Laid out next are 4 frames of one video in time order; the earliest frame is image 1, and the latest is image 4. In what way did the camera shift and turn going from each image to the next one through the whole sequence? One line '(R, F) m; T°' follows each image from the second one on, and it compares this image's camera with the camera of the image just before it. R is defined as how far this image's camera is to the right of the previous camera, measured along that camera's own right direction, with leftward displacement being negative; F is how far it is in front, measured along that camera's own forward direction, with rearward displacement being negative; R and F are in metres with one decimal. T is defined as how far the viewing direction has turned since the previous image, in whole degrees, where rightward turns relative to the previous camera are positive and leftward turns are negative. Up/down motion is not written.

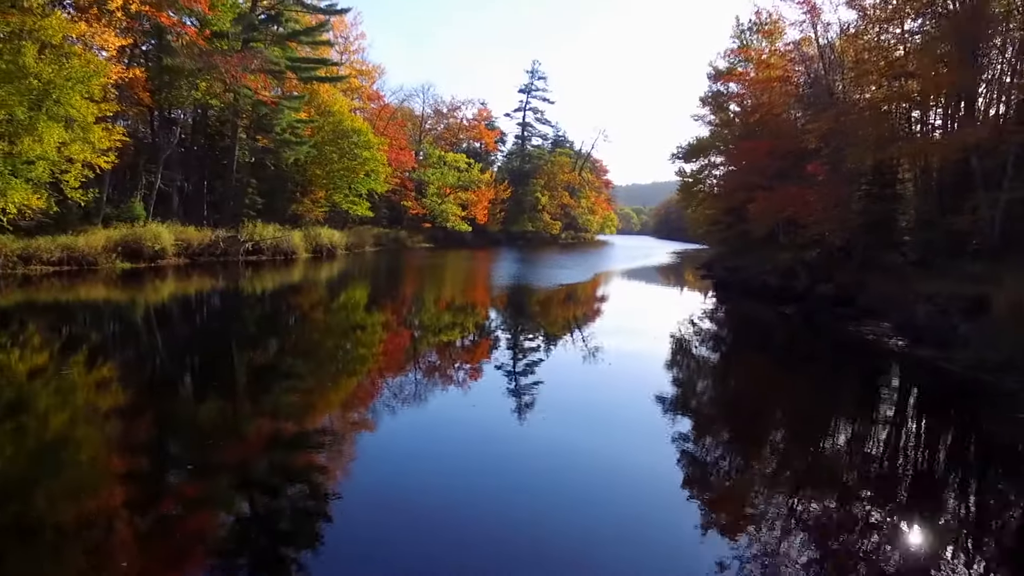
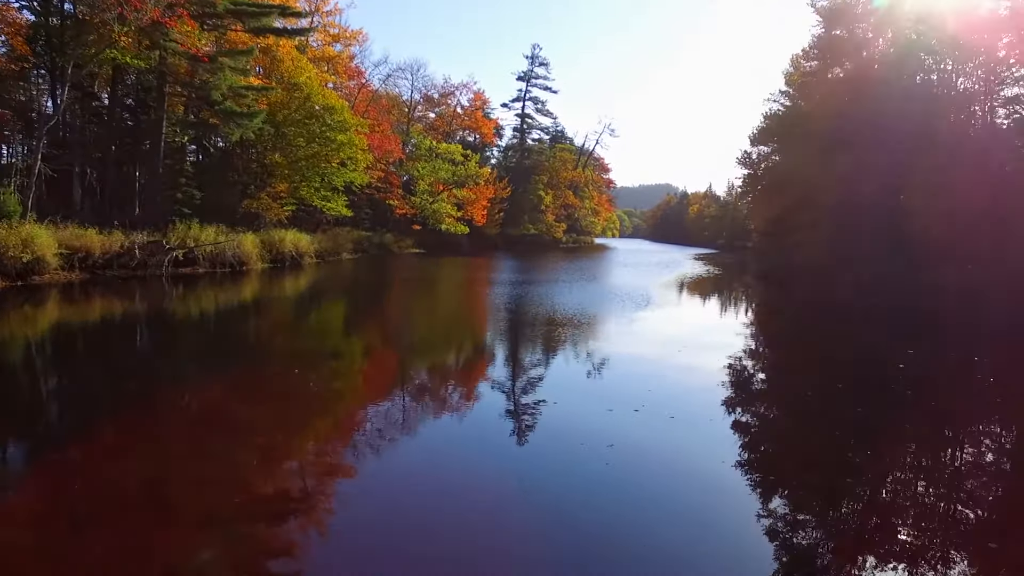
(-0.3, +1.7) m; +1°
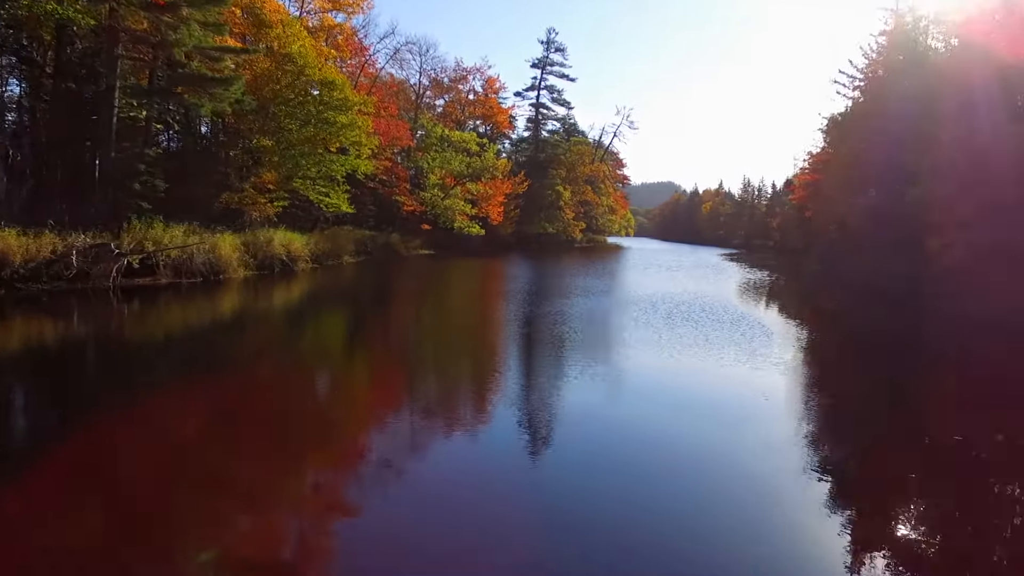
(-0.3, +1.1) m; 0°
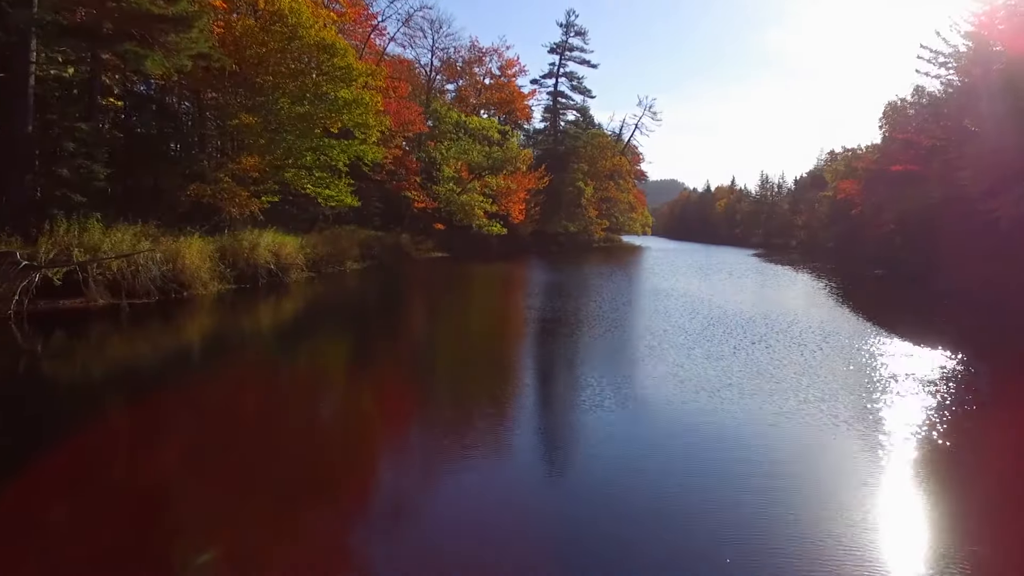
(-0.3, +1.1) m; 0°
